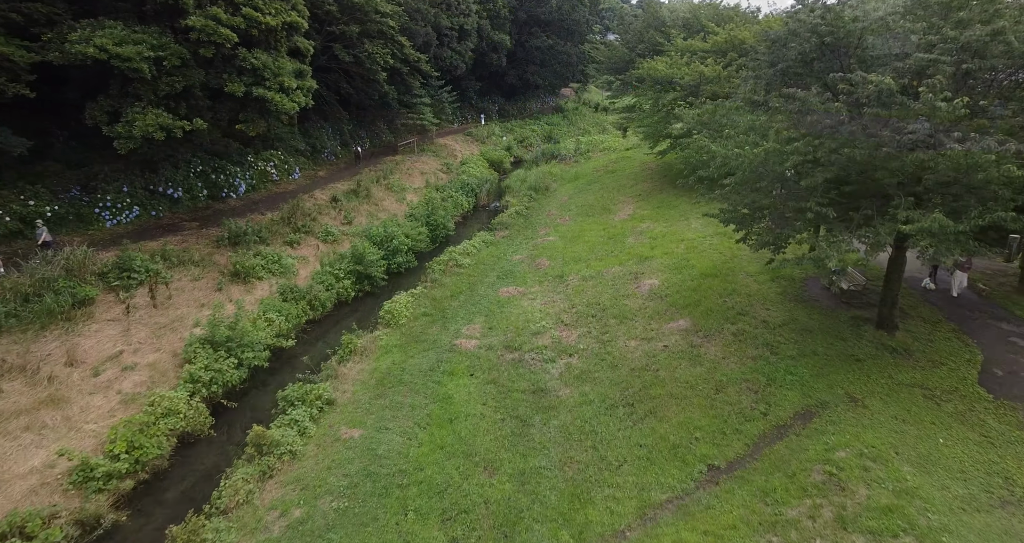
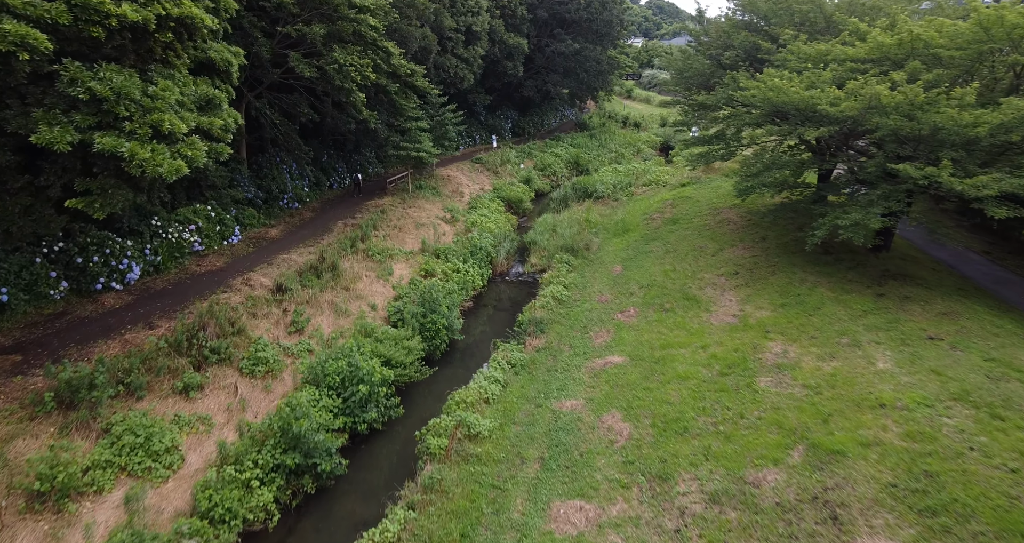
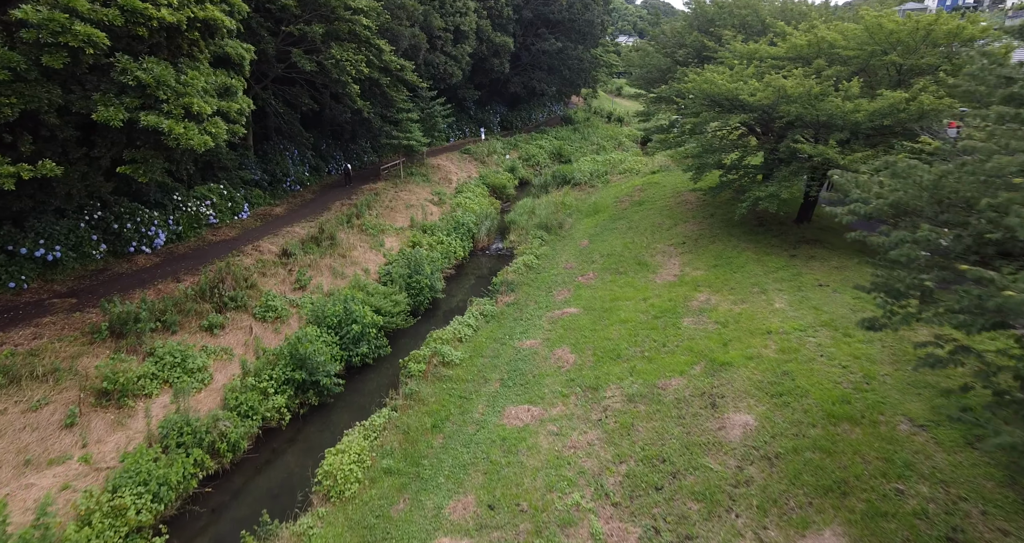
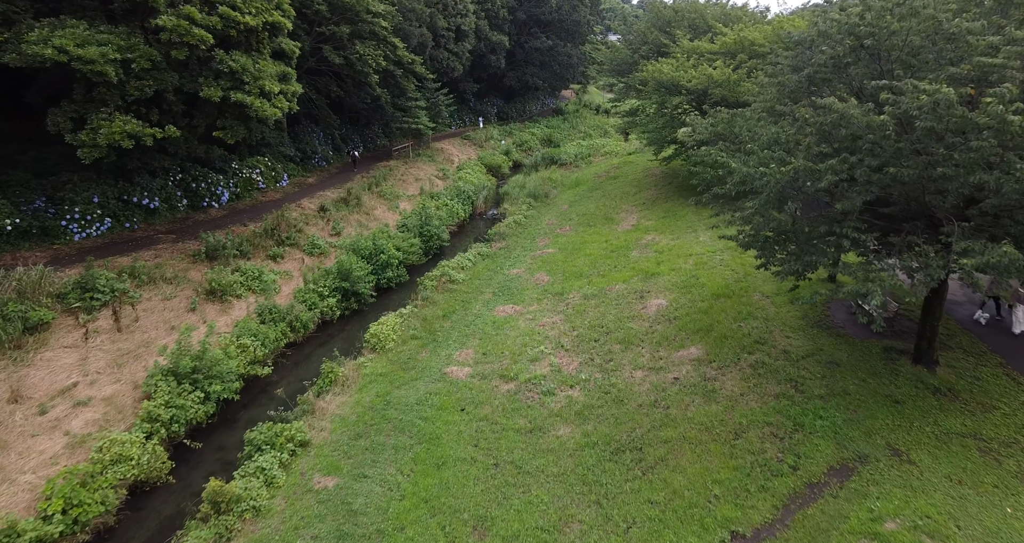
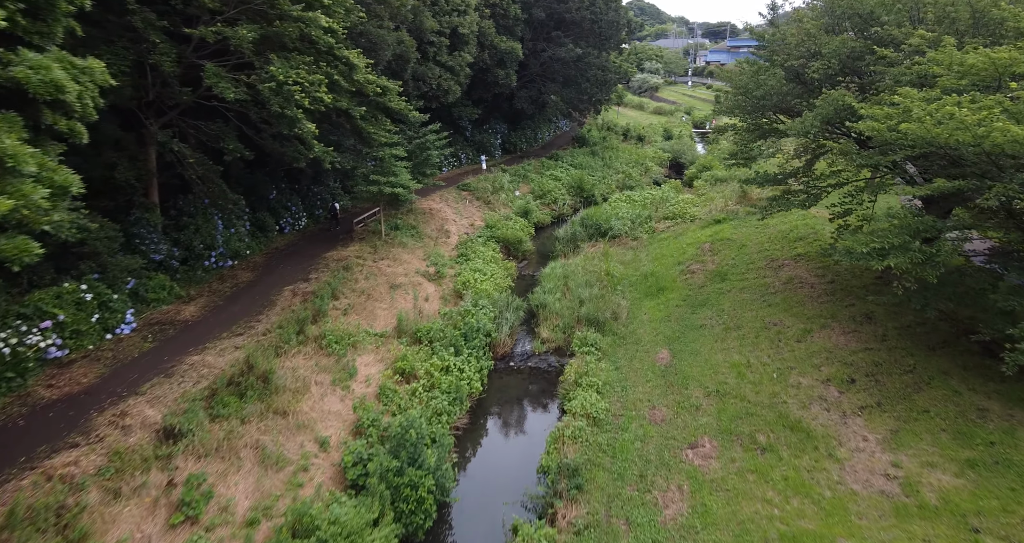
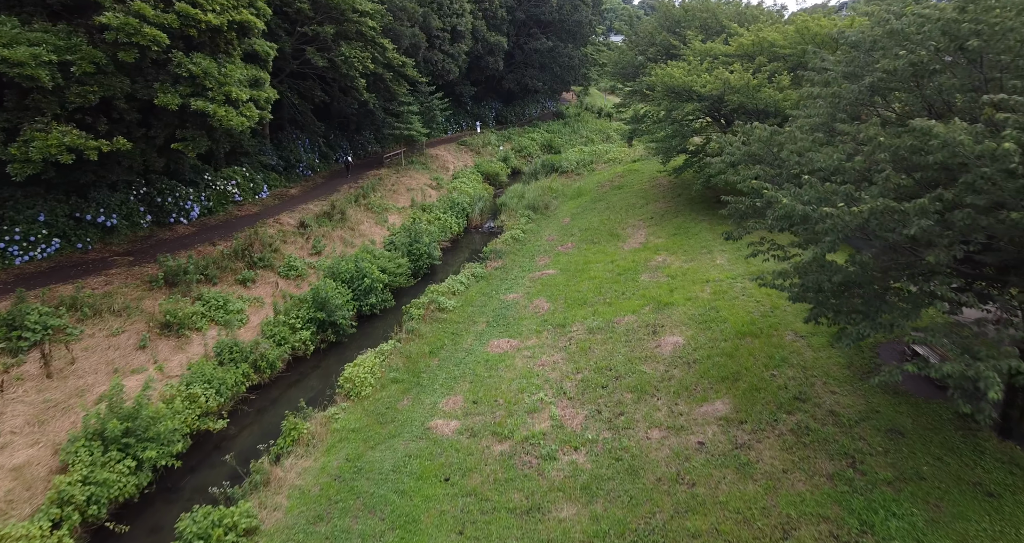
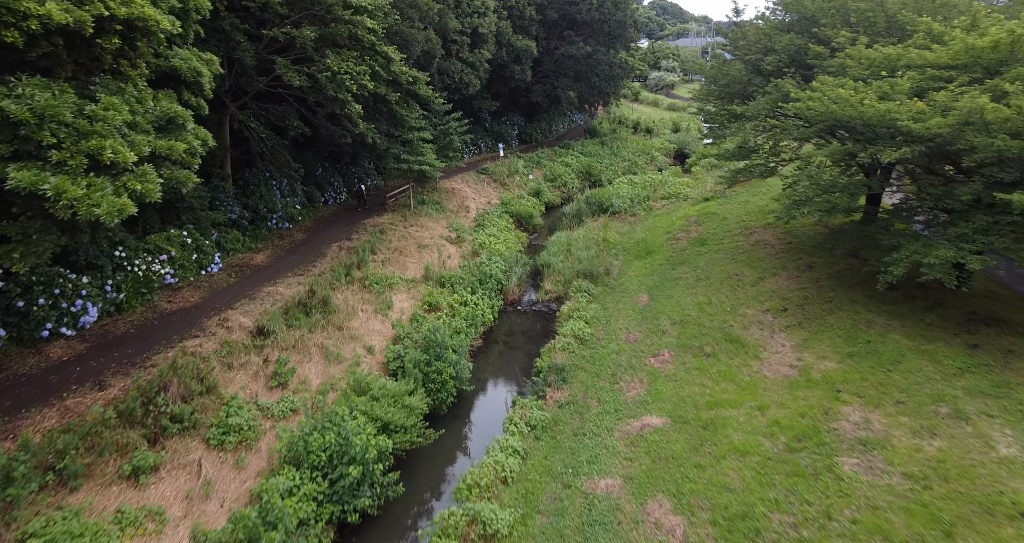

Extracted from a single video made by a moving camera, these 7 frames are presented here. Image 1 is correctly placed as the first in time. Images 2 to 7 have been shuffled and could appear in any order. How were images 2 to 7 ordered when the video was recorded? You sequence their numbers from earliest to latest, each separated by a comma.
4, 6, 3, 2, 7, 5
